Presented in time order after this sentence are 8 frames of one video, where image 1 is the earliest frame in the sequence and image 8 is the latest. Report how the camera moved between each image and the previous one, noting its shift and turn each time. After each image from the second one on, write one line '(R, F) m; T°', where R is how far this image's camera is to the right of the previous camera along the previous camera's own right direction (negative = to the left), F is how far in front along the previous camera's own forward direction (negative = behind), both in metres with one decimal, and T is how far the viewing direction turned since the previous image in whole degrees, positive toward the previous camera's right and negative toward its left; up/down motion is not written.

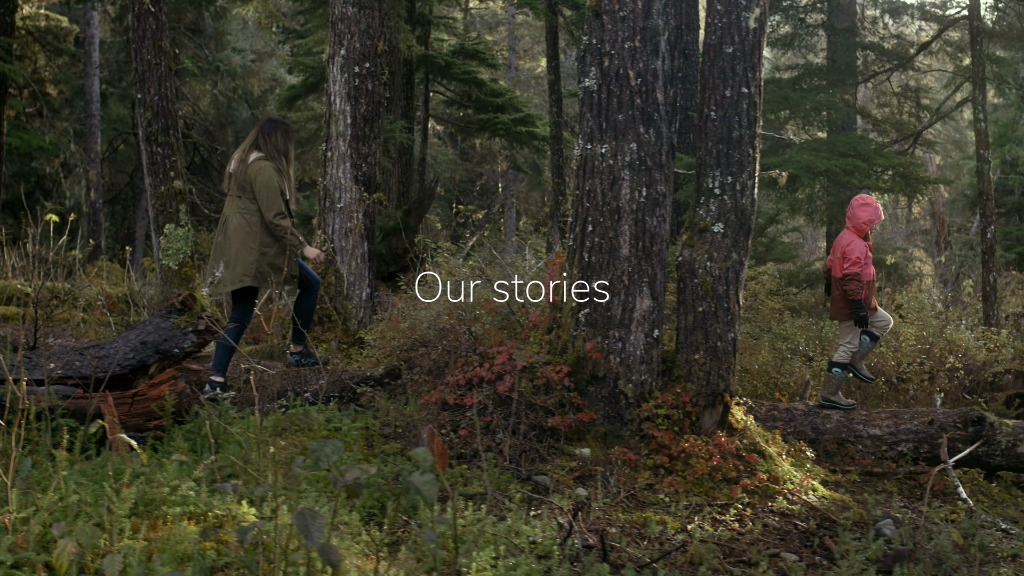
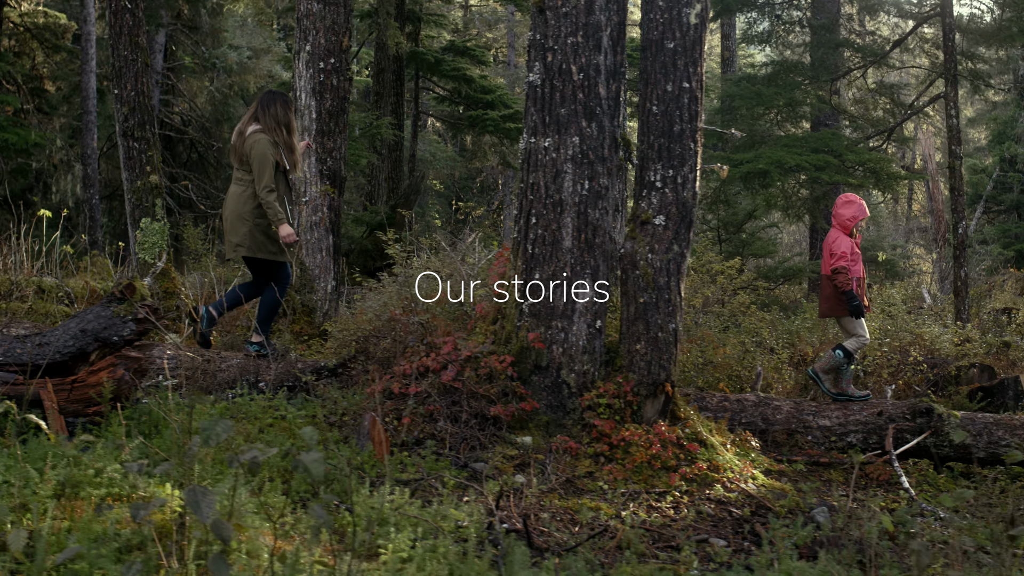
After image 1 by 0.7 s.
(+0.3, -0.1) m; 0°
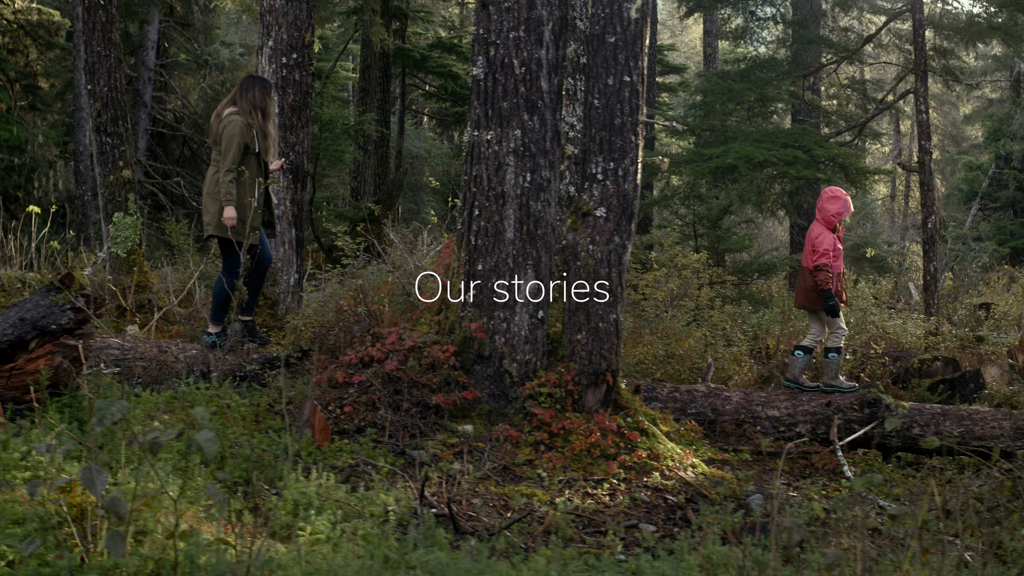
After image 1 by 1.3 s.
(+0.3, -0.1) m; 0°
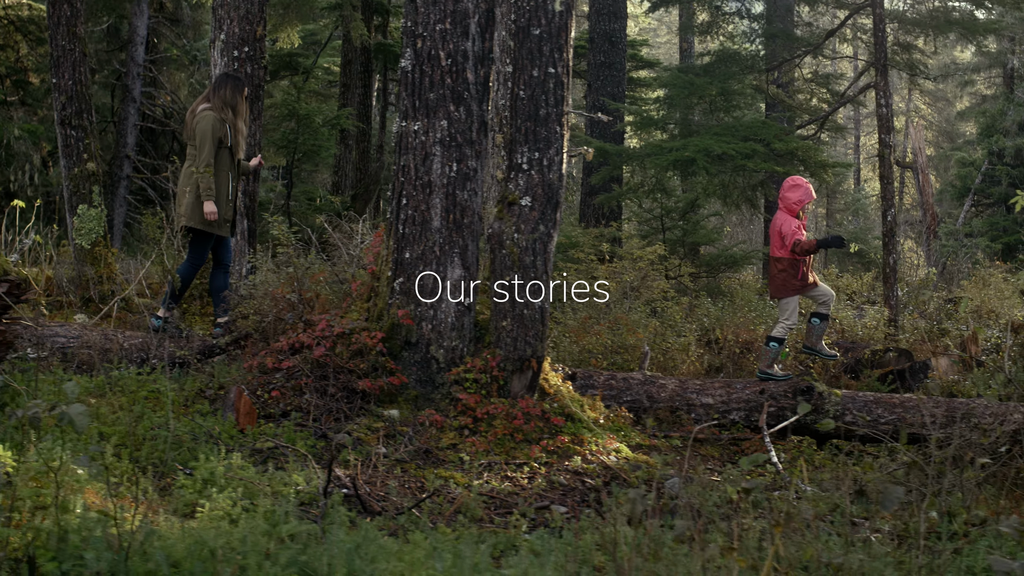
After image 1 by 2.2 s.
(+0.3, -0.1) m; 0°
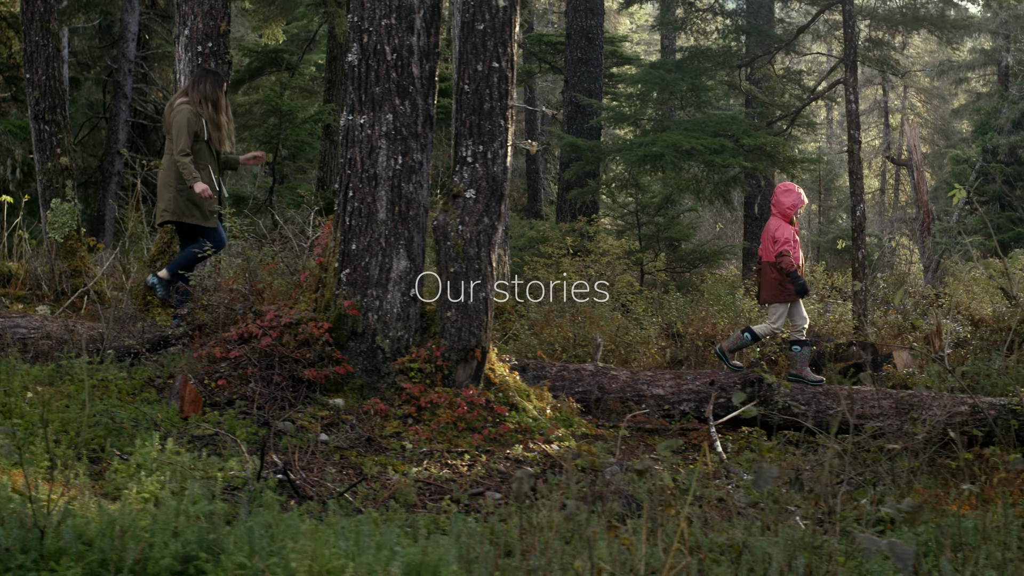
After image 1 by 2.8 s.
(+0.3, -0.1) m; 0°
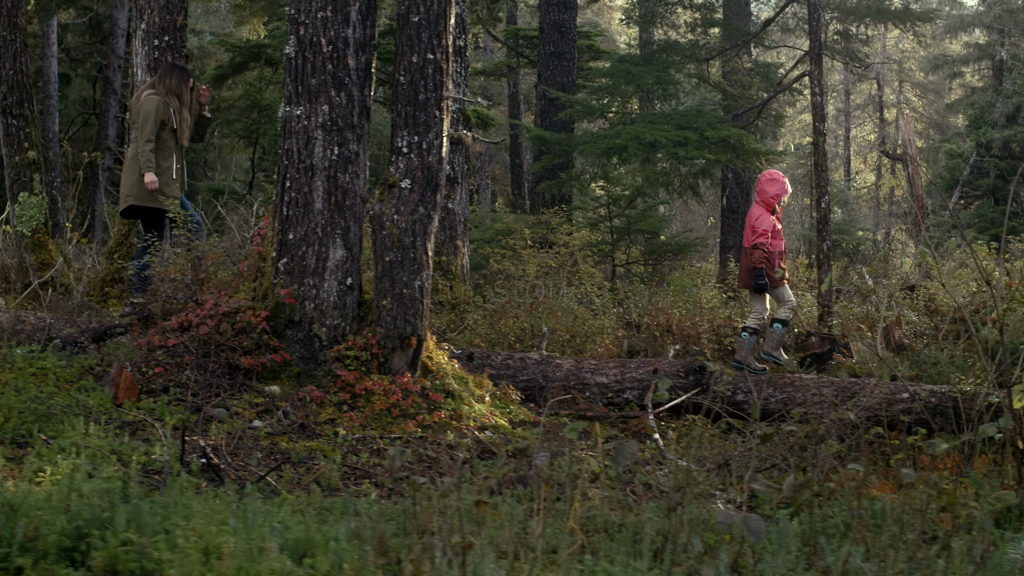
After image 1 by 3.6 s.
(+0.3, -0.1) m; 0°
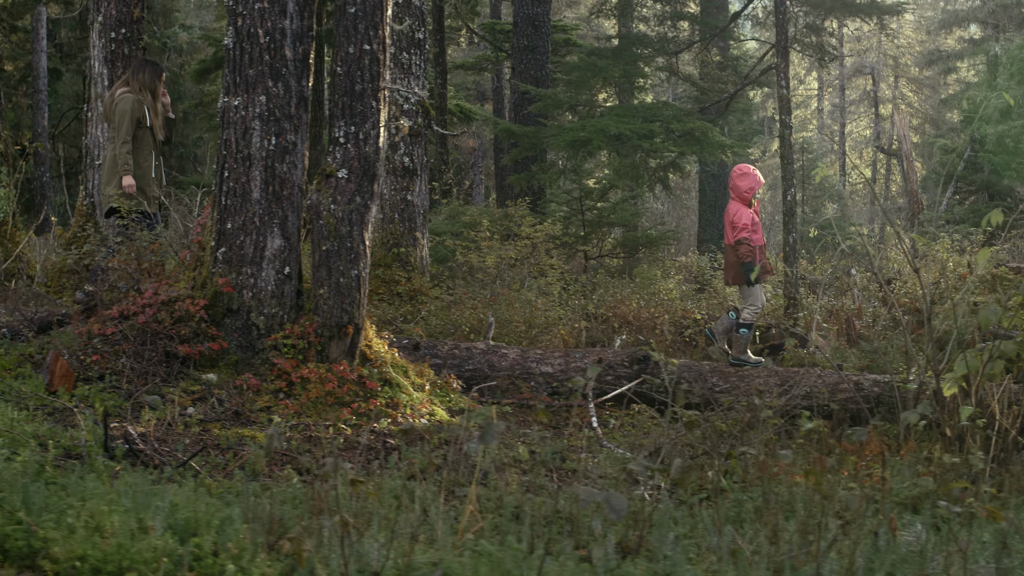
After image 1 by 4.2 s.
(+0.3, 0.0) m; 0°
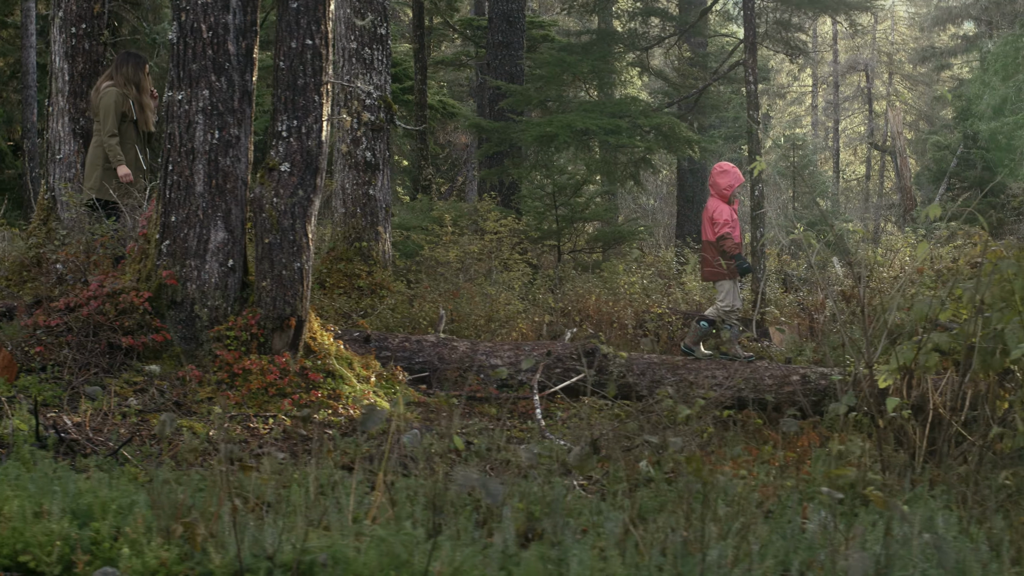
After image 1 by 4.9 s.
(+0.3, -0.1) m; 0°
